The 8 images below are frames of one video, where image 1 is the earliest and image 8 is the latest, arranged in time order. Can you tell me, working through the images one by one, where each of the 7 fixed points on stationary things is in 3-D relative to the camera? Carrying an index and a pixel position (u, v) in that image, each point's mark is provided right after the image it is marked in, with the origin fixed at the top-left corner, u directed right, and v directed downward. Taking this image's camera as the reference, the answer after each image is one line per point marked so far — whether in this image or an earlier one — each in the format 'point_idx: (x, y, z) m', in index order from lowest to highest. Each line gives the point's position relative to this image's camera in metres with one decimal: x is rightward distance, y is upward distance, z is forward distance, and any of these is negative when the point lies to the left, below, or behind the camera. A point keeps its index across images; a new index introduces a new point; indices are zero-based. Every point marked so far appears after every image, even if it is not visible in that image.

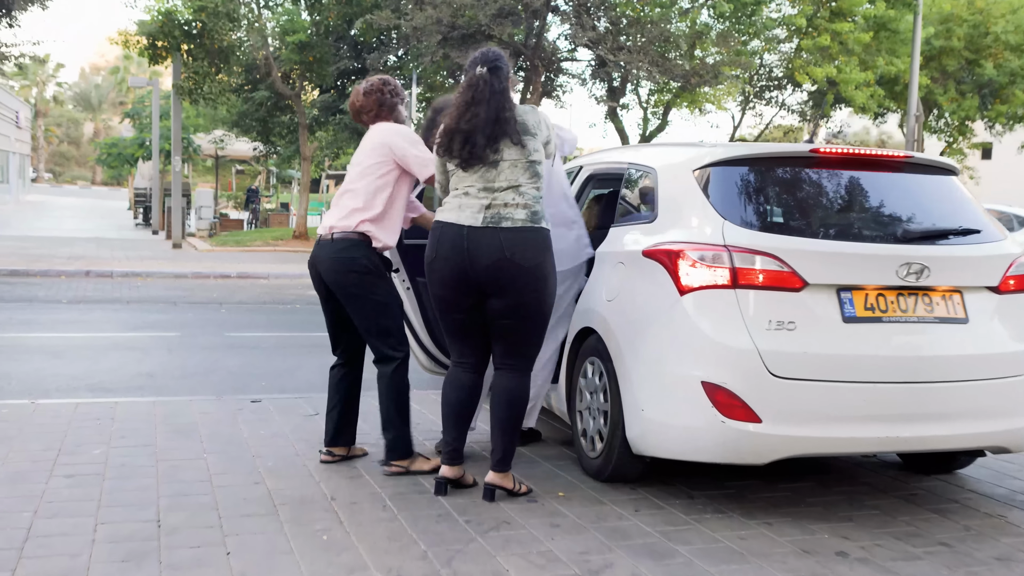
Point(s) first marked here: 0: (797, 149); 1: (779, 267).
0: (+1.0, +0.5, +4.1) m
1: (+0.9, +0.1, +3.7) m
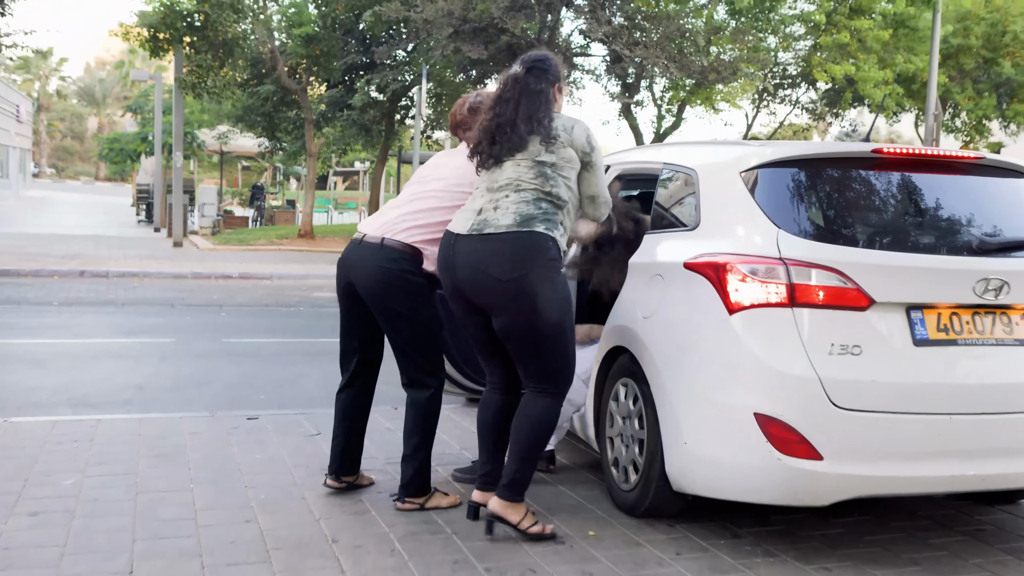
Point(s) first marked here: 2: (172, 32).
0: (+1.1, +0.4, +3.6) m
1: (+1.0, 0.0, +3.3) m
2: (-5.9, +4.4, +19.4) m
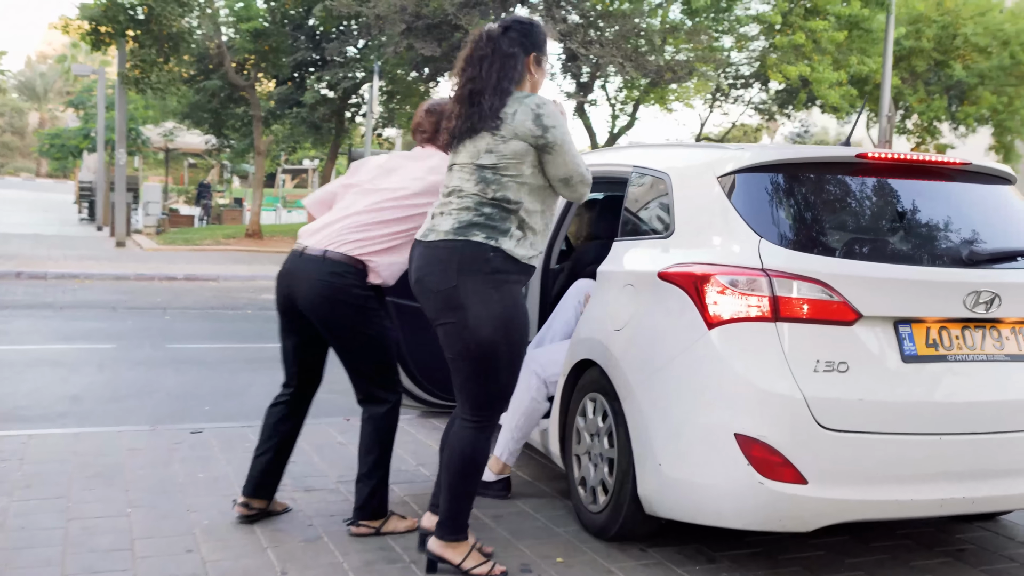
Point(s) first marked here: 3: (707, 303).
0: (+1.0, +0.4, +3.4) m
1: (+0.9, 0.0, +3.1) m
2: (-6.7, +4.4, +18.9) m
3: (+0.6, 0.0, +3.2) m
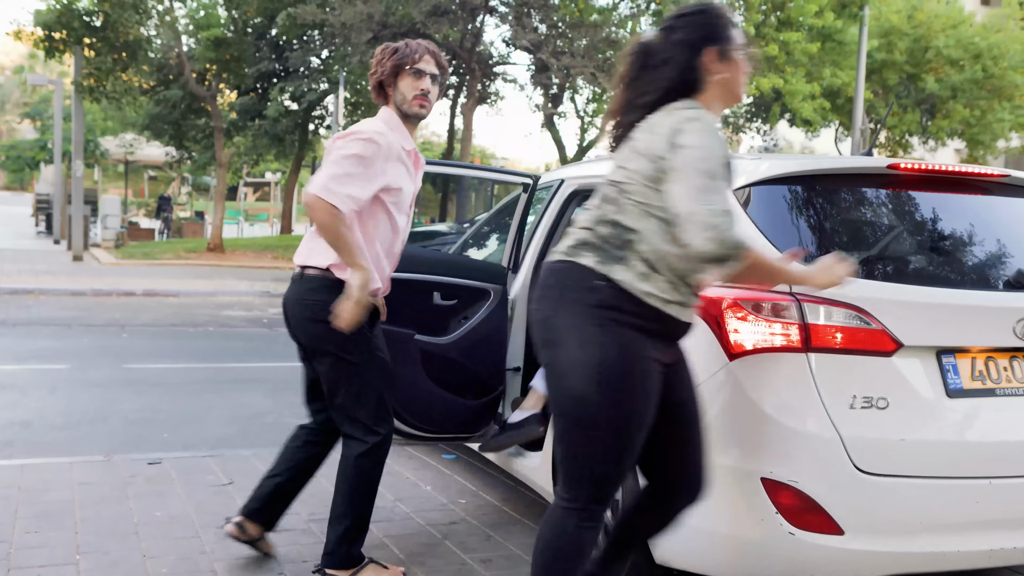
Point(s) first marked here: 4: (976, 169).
0: (+1.0, +0.3, +3.1) m
1: (+0.9, -0.1, +2.8) m
2: (-7.2, +4.2, +18.4) m
3: (+0.5, -0.1, +2.9) m
4: (+1.3, +0.3, +3.2) m
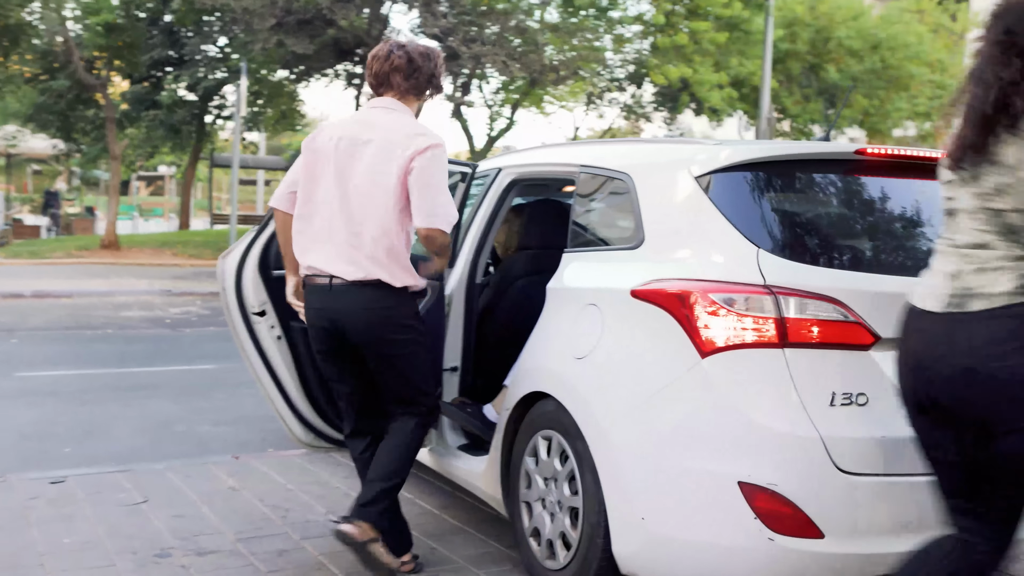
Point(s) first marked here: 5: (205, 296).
0: (+0.9, +0.4, +2.9) m
1: (+0.8, -0.1, +2.6) m
2: (-8.7, +4.1, +17.4) m
3: (+0.4, -0.1, +2.7) m
4: (+1.2, +0.4, +3.1) m
5: (-3.7, -0.1, +13.4) m
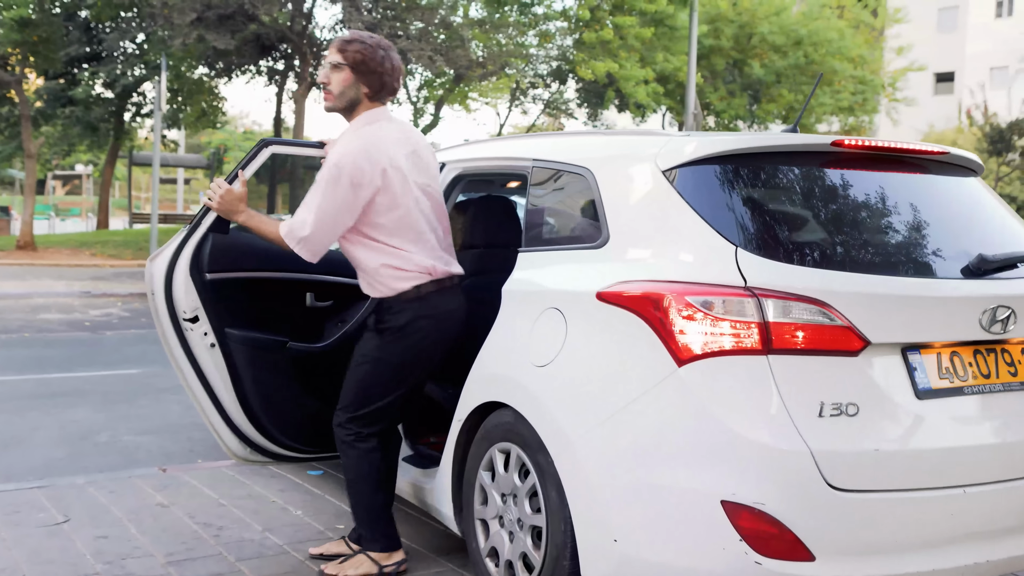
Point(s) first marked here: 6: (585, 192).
0: (+0.7, +0.4, +2.8) m
1: (+0.7, -0.1, +2.4) m
2: (-9.8, +4.1, +16.6) m
3: (+0.4, -0.1, +2.5) m
4: (+1.1, +0.4, +2.9) m
5: (-4.5, -0.1, +12.9) m
6: (+0.2, +0.3, +3.1) m
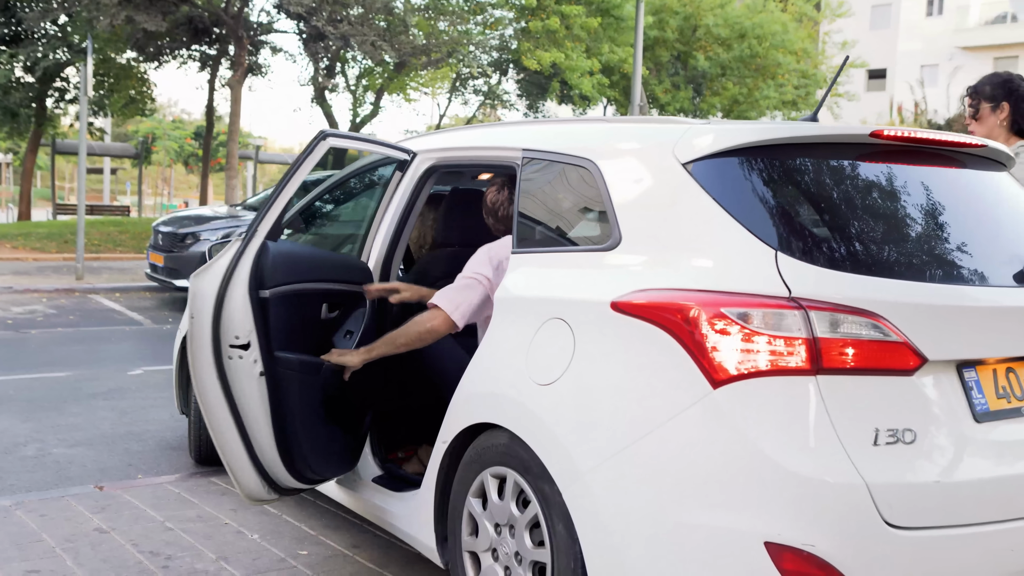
0: (+0.7, +0.4, +2.5) m
1: (+0.7, -0.1, +2.1) m
2: (-10.6, +4.2, +15.6) m
3: (+0.4, -0.1, +2.2) m
4: (+1.1, +0.4, +2.7) m
5: (-5.0, -0.1, +12.3) m
6: (+0.2, +0.3, +2.8) m
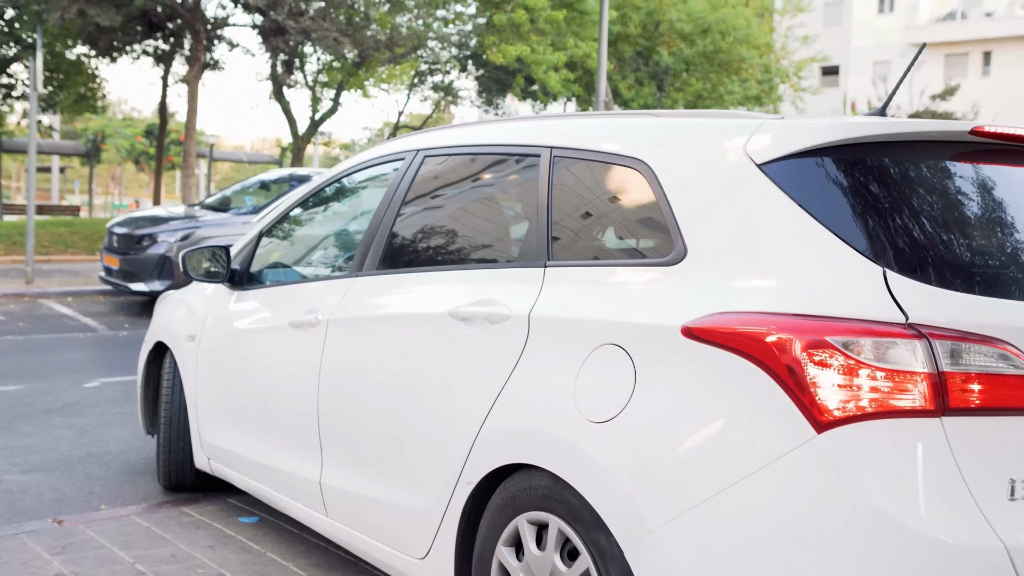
0: (+0.8, +0.3, +2.2) m
1: (+0.8, -0.1, +1.8) m
2: (-11.1, +4.1, +14.8) m
3: (+0.5, -0.2, +1.8) m
4: (+1.1, +0.3, +2.4) m
5: (-5.4, -0.1, +11.7) m
6: (+0.3, +0.2, +2.4) m
